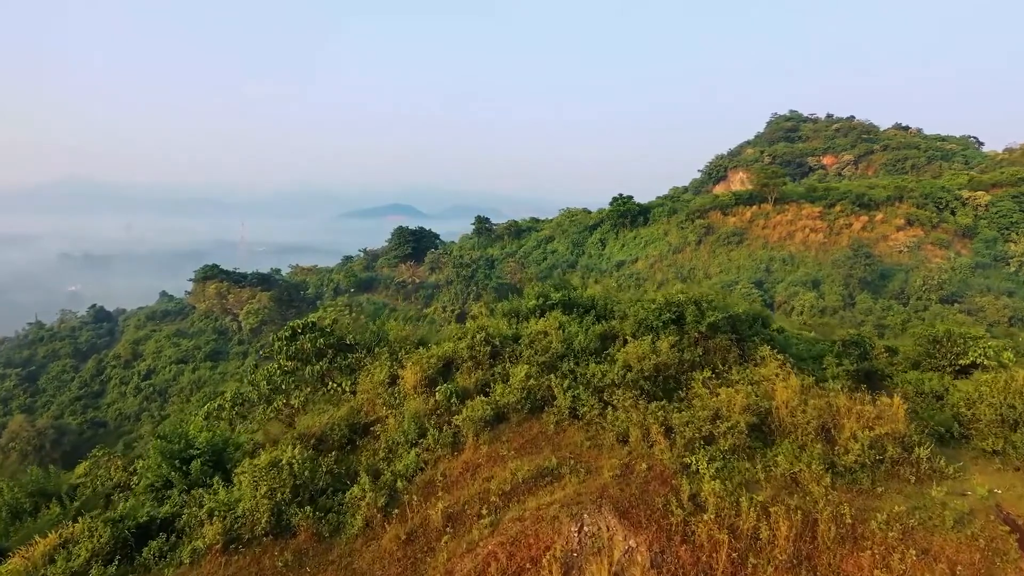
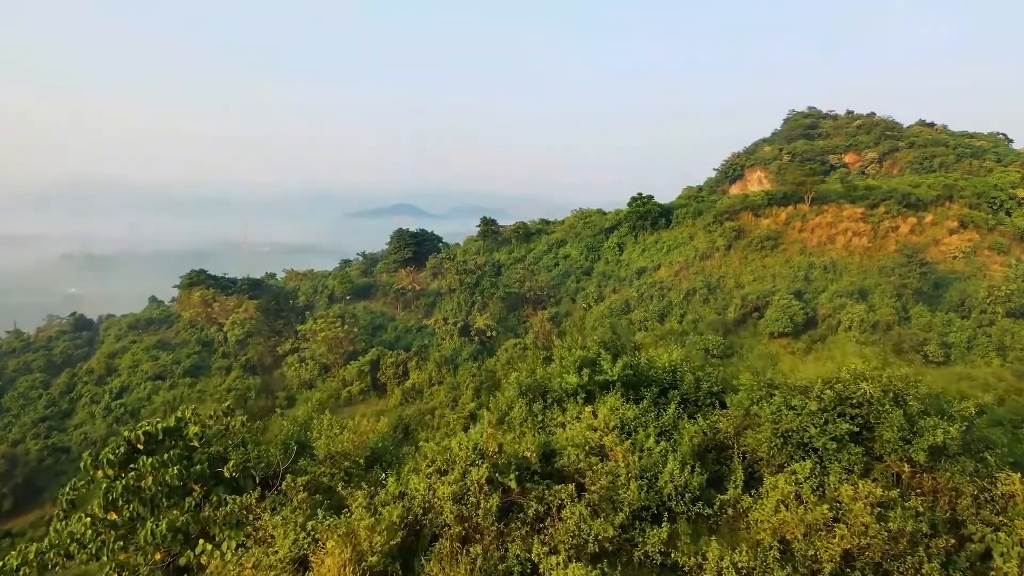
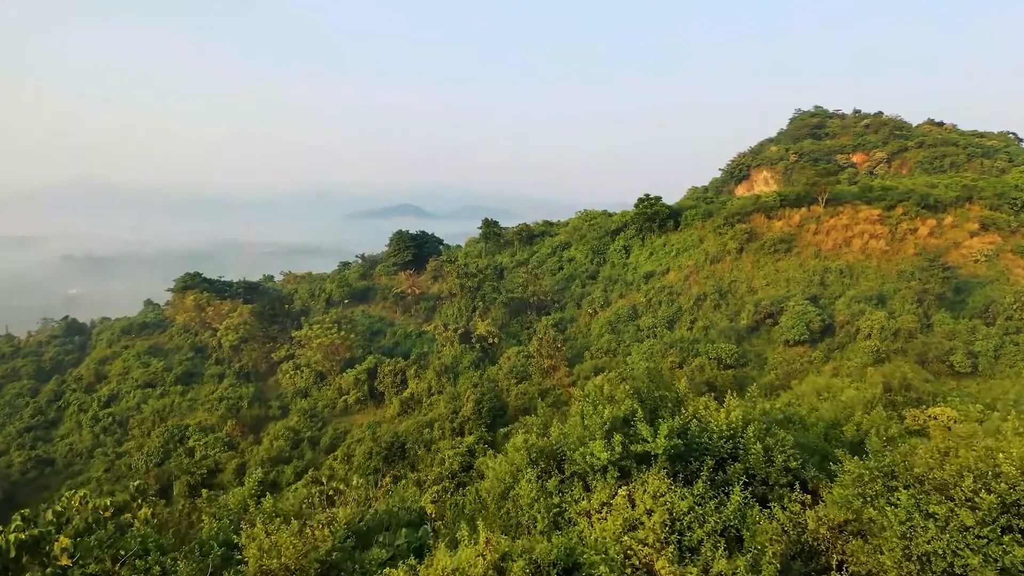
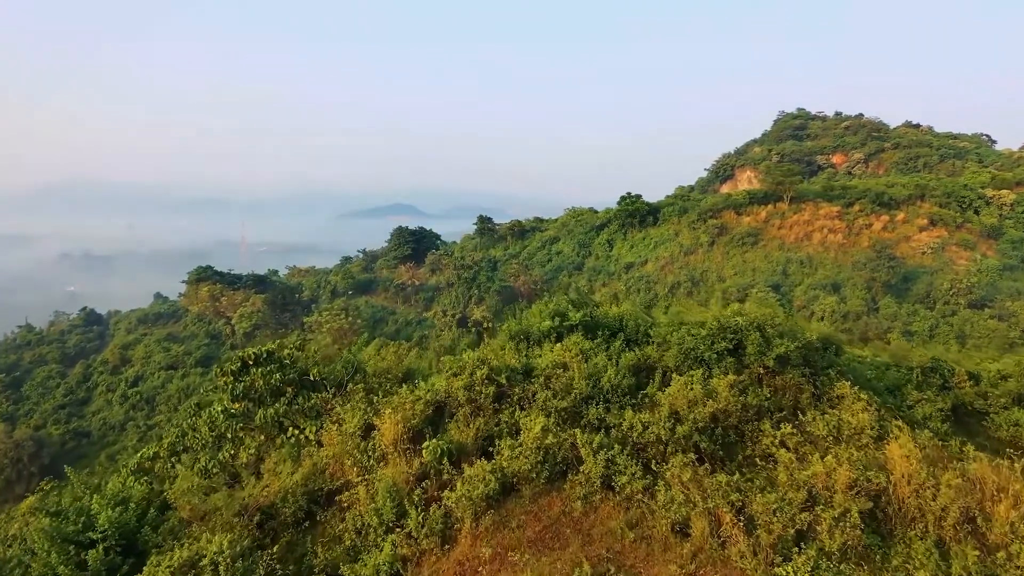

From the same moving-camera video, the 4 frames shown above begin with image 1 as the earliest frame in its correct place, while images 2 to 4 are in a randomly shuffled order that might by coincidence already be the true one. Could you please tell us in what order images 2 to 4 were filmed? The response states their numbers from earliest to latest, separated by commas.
4, 2, 3
